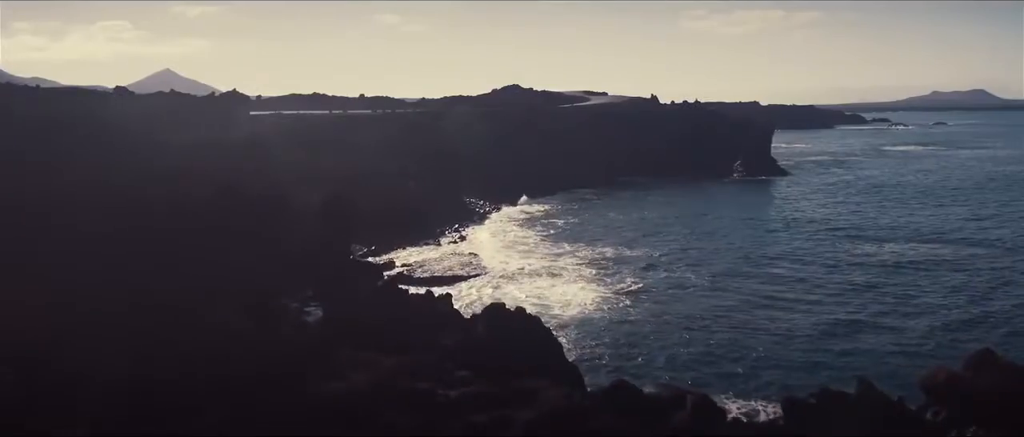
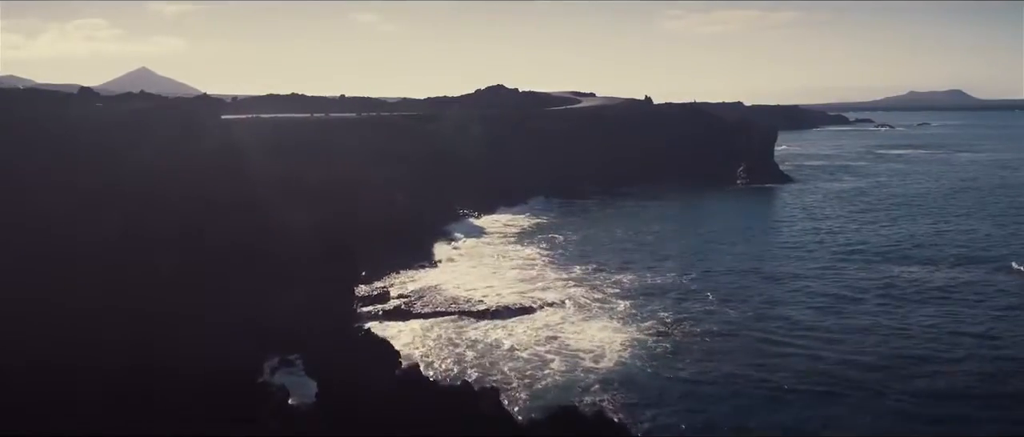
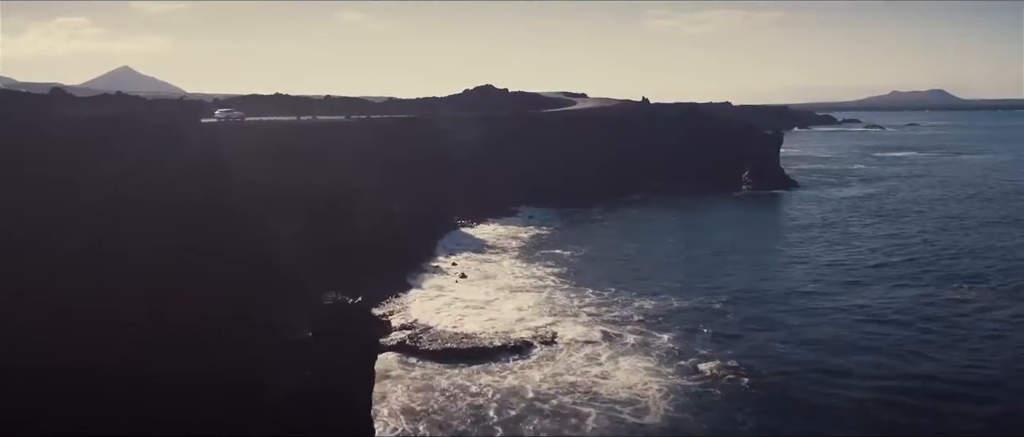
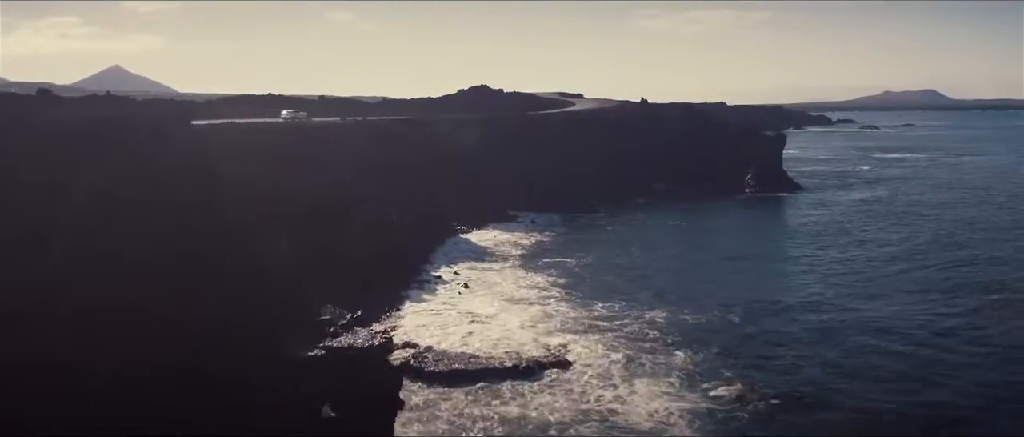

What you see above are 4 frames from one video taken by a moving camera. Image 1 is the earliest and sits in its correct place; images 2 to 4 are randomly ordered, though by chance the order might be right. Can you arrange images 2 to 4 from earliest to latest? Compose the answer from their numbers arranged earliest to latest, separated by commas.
2, 3, 4
